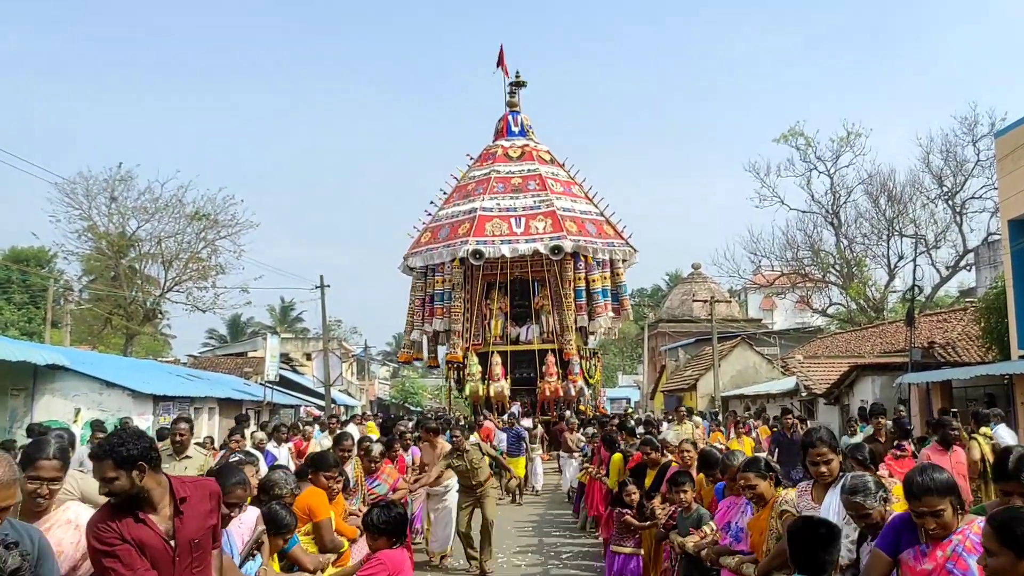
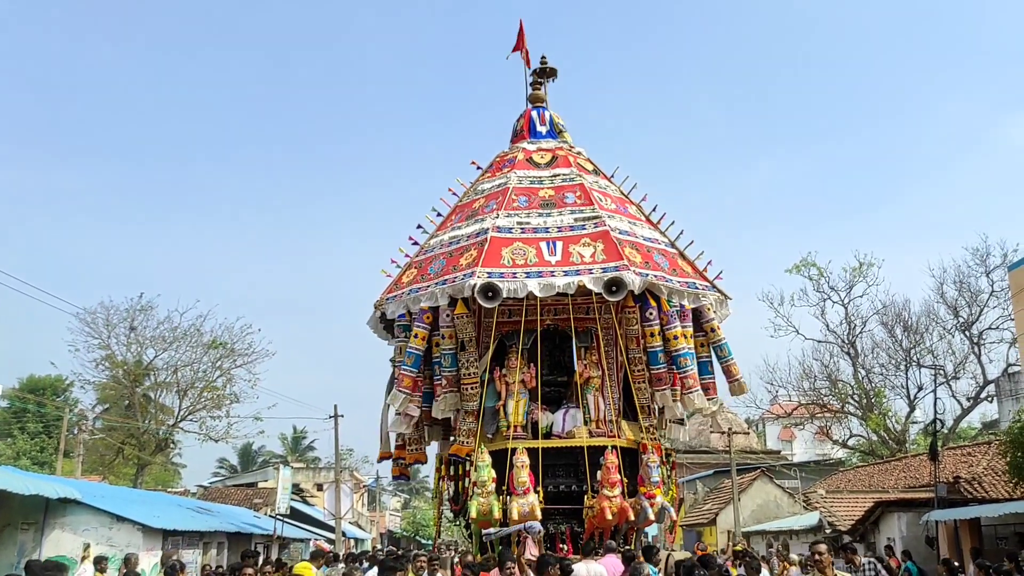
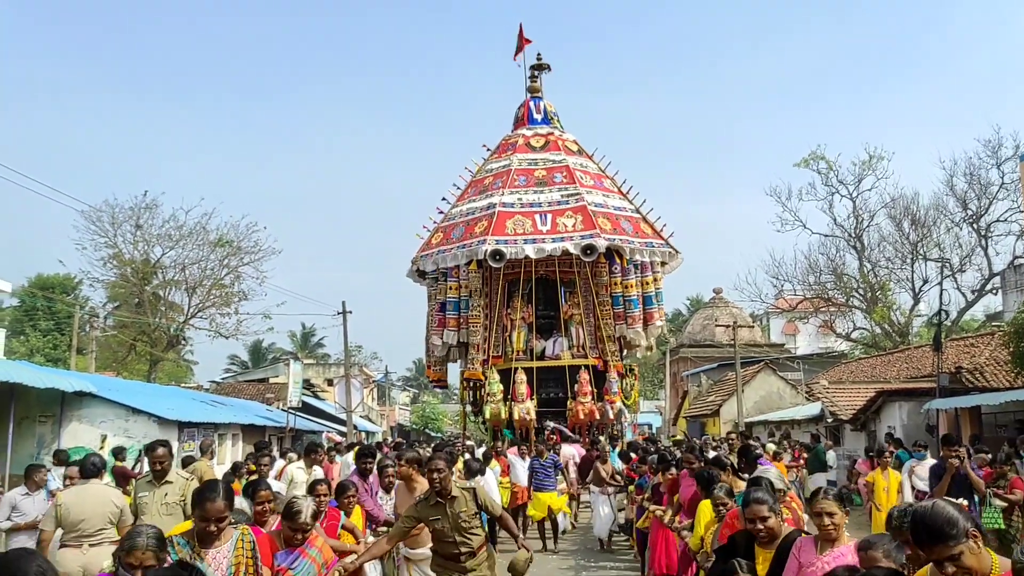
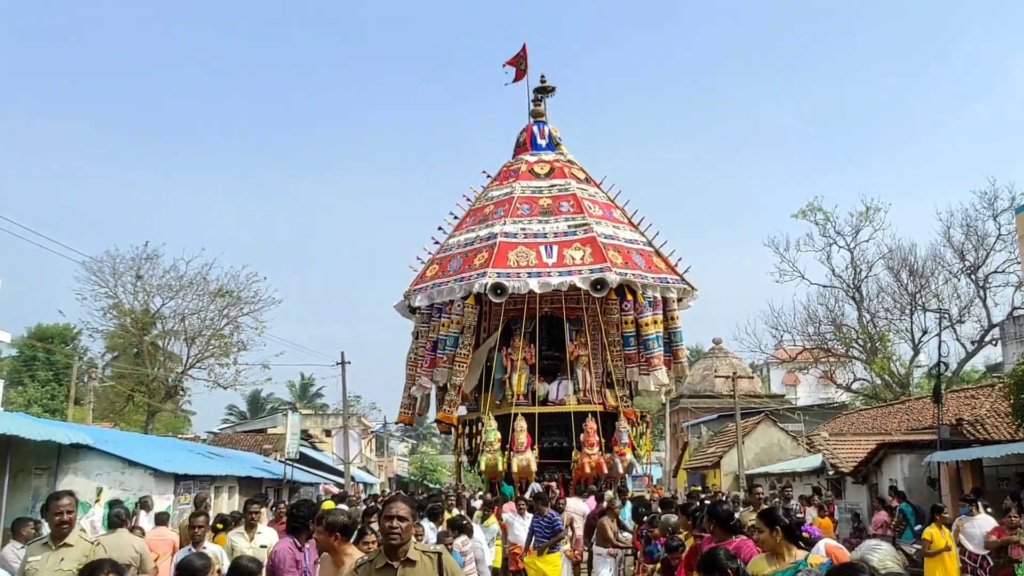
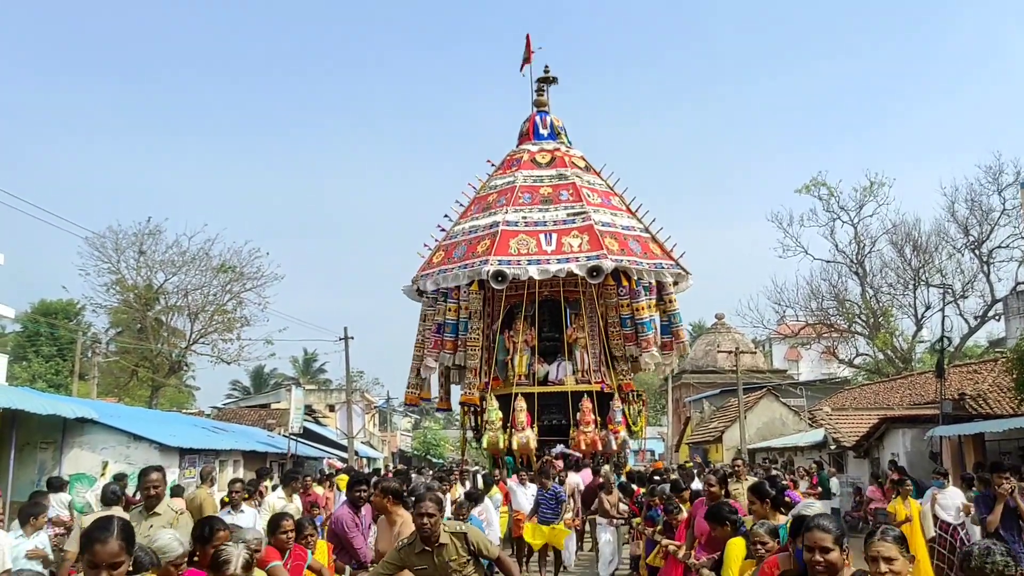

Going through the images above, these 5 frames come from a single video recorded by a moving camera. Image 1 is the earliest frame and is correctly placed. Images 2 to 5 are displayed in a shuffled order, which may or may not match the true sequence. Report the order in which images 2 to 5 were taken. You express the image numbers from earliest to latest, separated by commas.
3, 5, 4, 2
